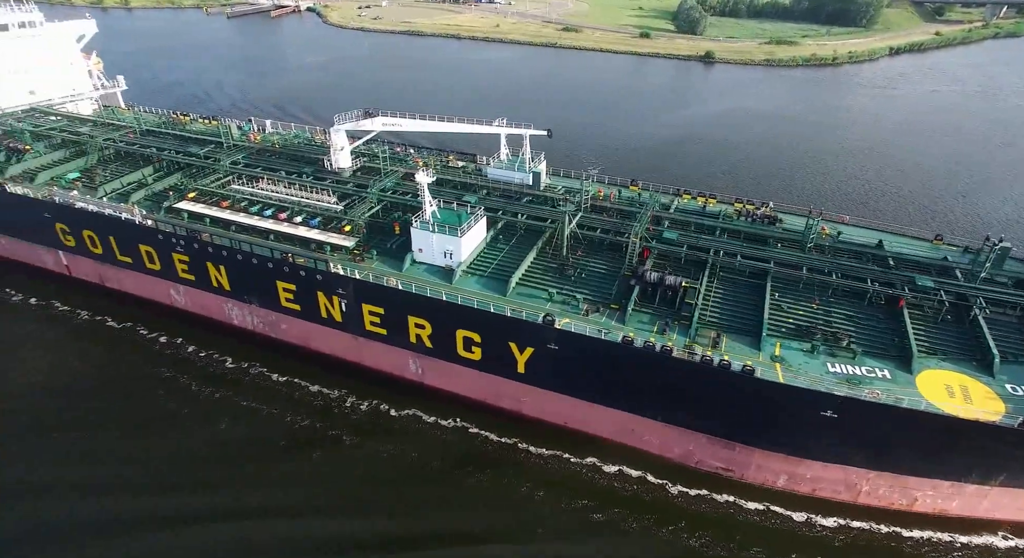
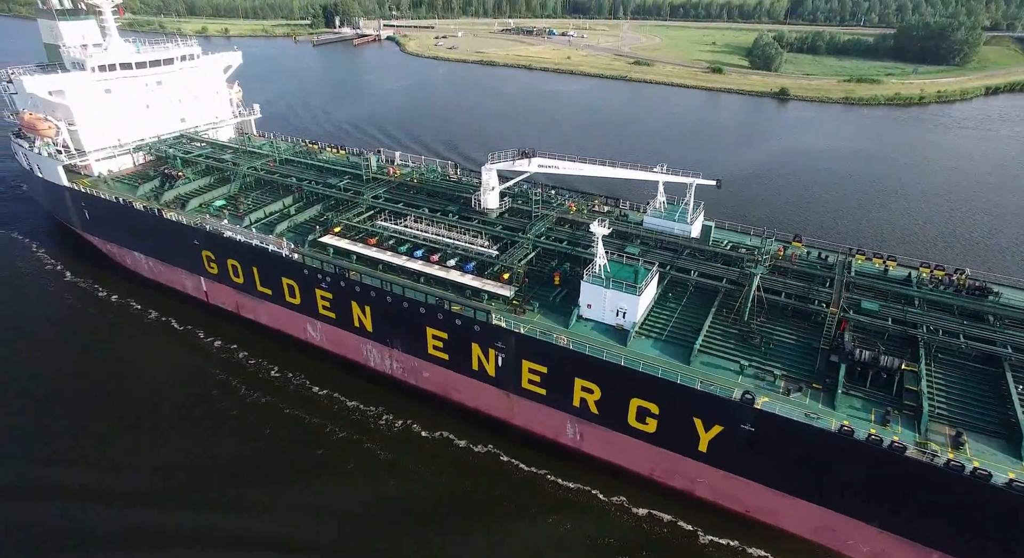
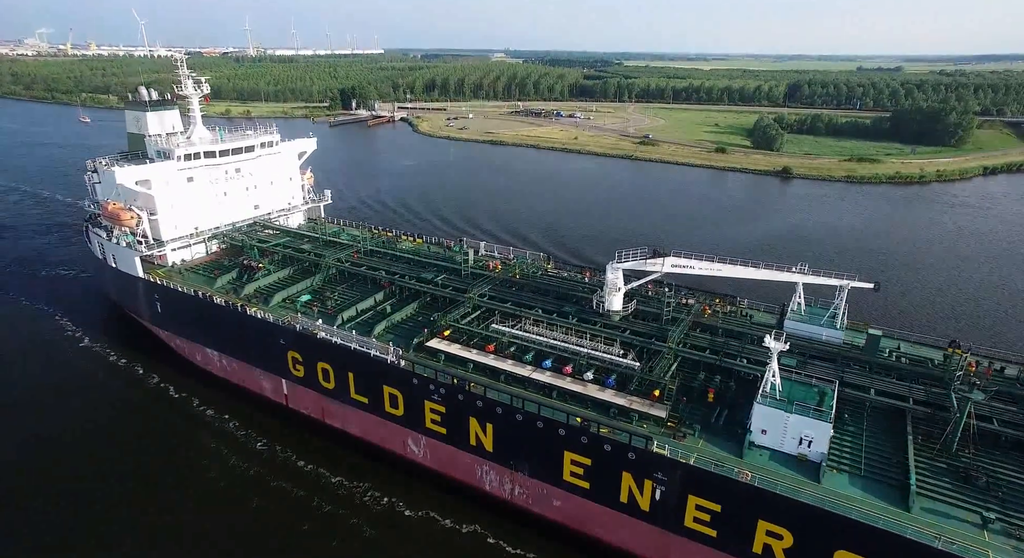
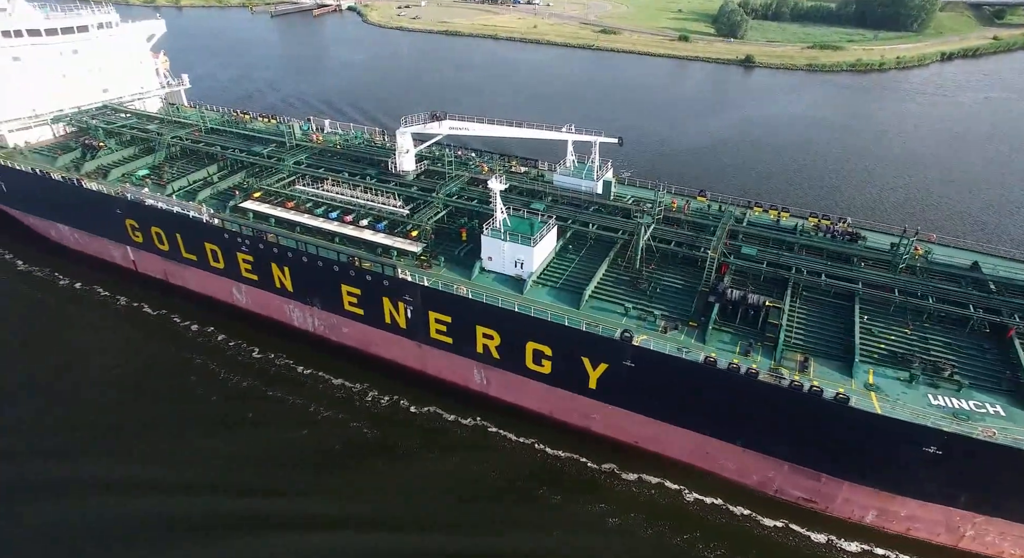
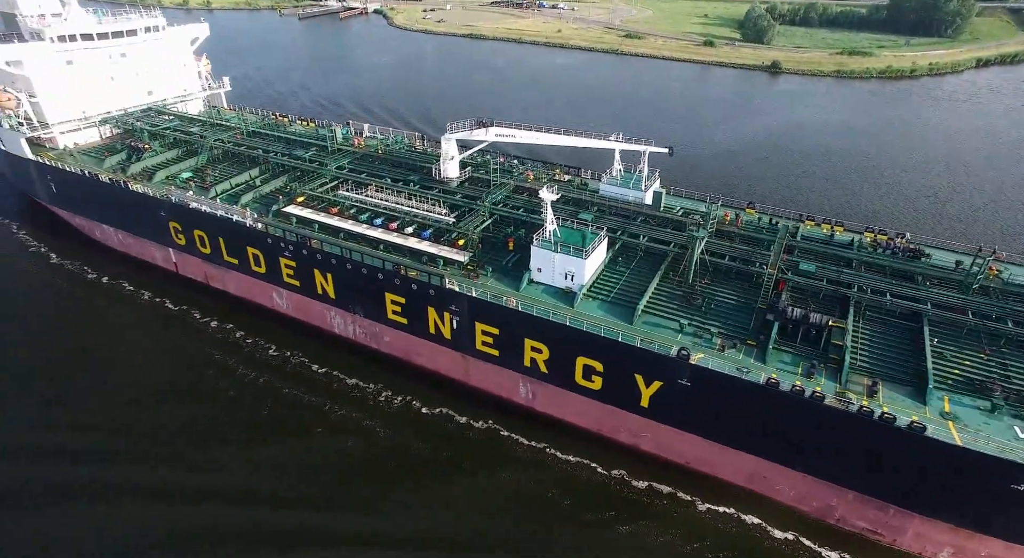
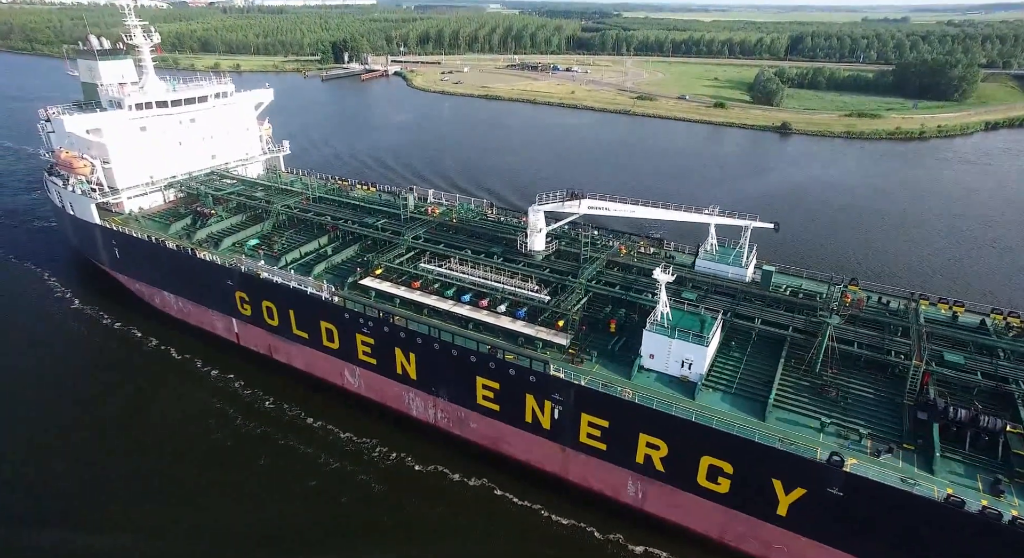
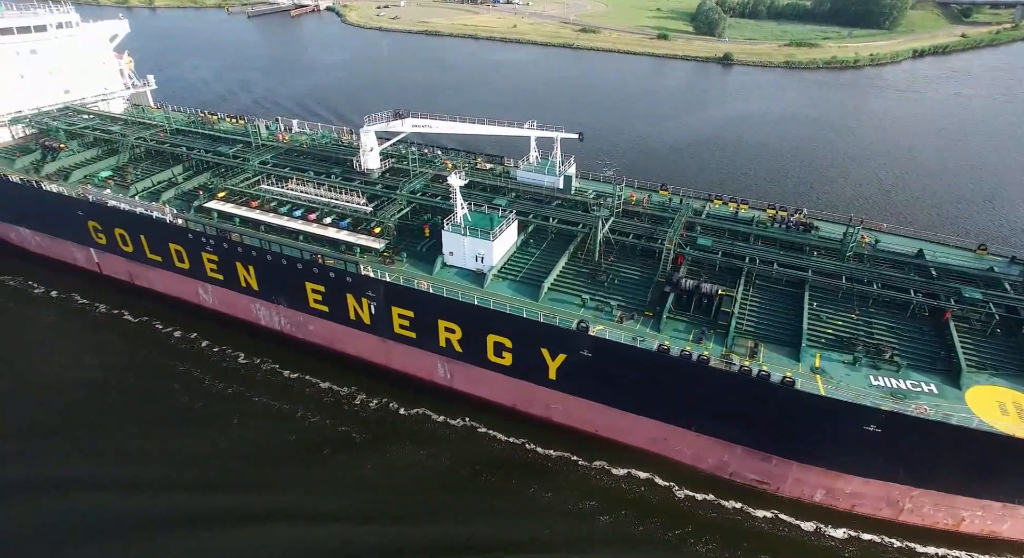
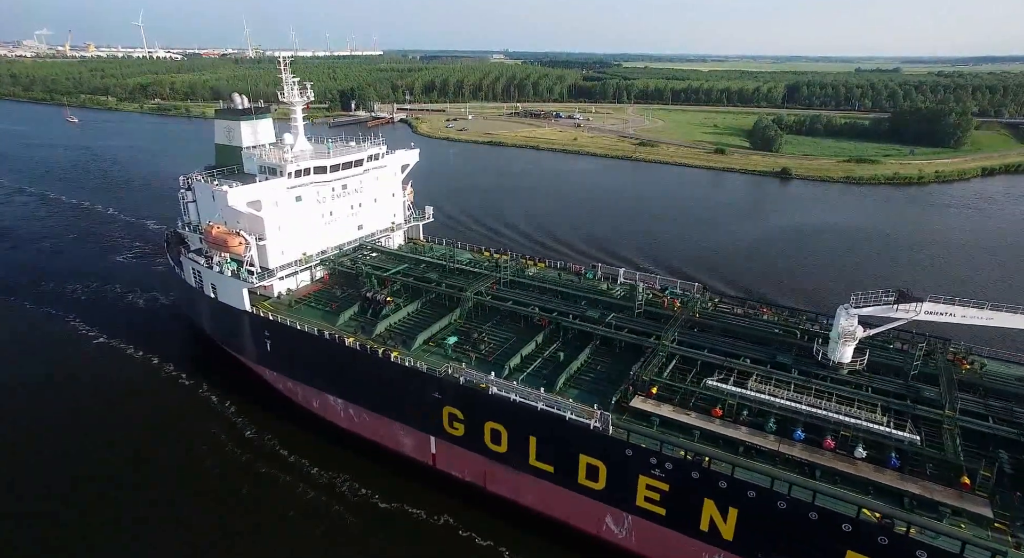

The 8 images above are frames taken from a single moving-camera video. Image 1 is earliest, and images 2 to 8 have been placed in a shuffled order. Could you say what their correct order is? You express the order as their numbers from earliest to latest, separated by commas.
7, 4, 5, 2, 6, 3, 8
